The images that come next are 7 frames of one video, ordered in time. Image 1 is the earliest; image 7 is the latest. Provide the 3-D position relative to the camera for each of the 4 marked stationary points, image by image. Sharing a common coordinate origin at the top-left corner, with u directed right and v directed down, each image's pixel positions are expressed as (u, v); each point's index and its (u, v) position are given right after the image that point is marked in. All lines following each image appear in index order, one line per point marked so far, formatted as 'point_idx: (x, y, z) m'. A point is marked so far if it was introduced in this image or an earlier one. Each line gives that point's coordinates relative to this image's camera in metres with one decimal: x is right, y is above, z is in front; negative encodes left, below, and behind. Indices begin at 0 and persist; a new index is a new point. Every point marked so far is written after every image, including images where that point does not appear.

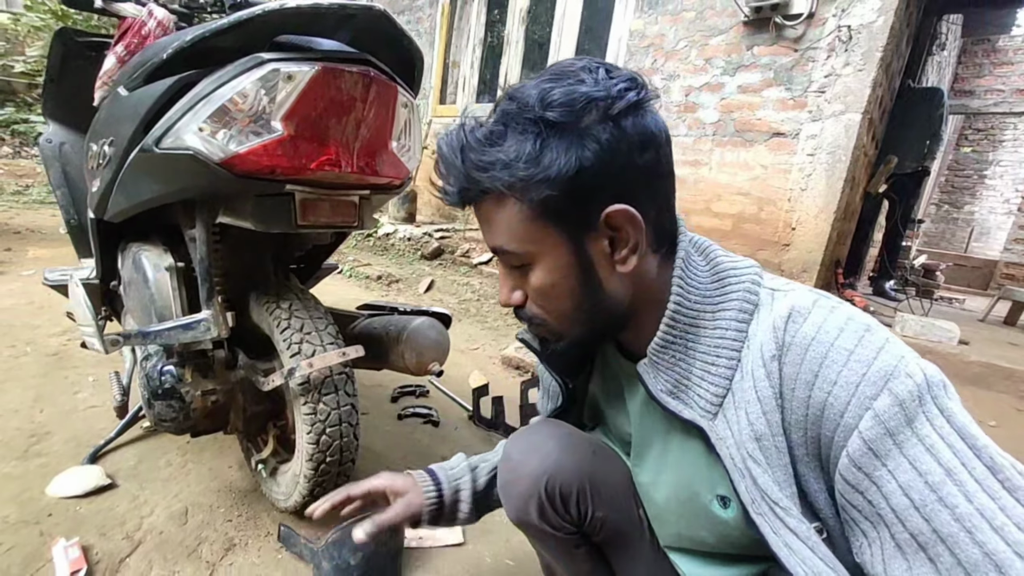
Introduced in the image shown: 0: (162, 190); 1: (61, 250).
0: (-0.8, +0.2, +1.4) m
1: (-2.6, +0.2, +3.5) m
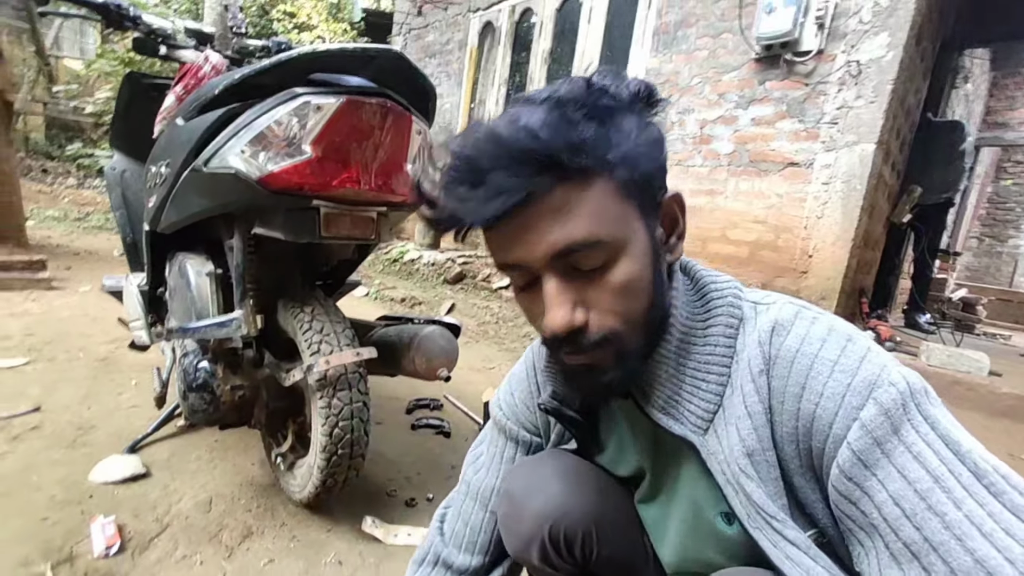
0: (-0.8, +0.2, +1.6) m
1: (-2.5, +0.1, +3.8) m
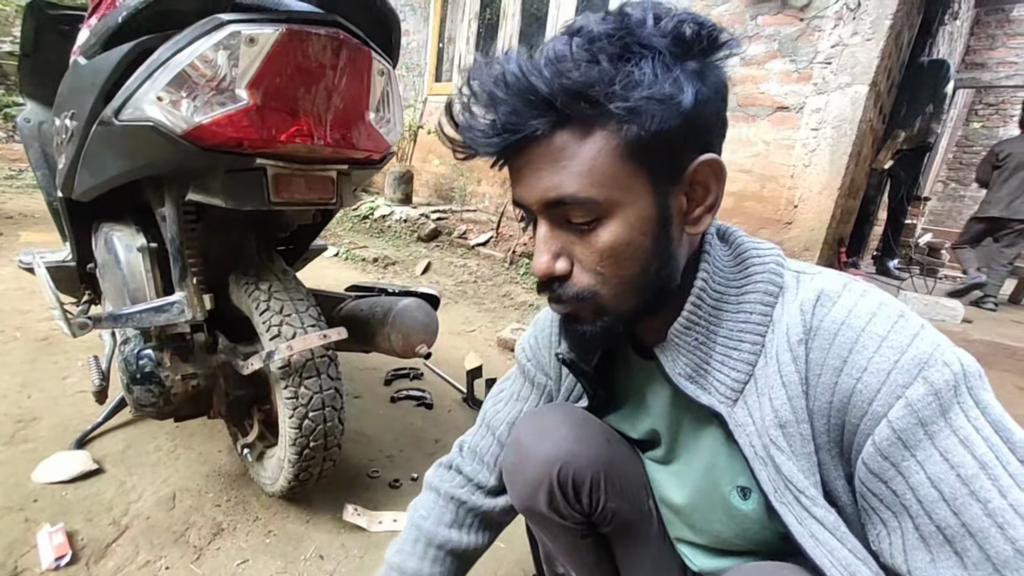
0: (-0.8, +0.3, +1.4) m
1: (-2.6, +0.3, +3.5) m
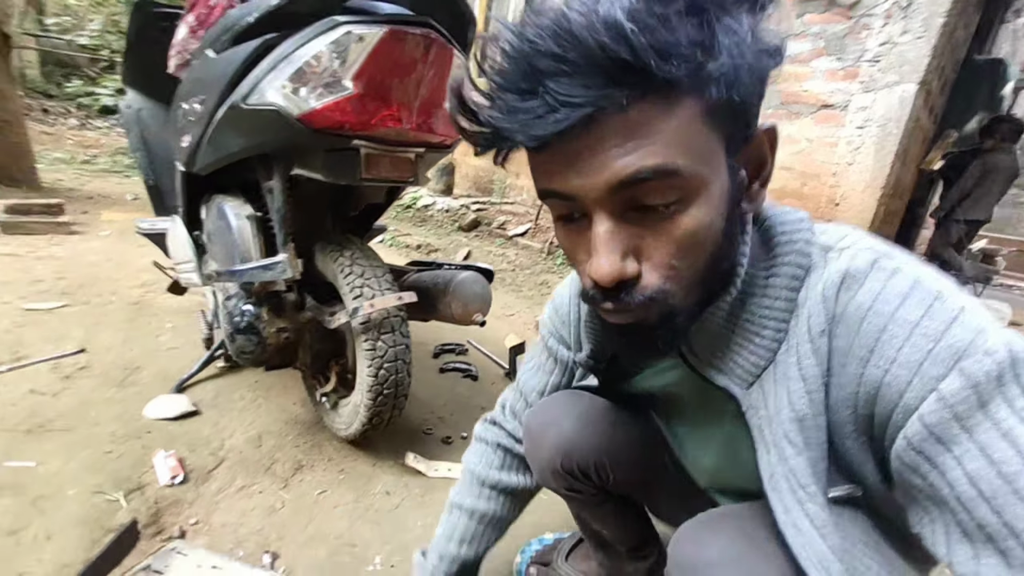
0: (-0.7, +0.4, +1.6) m
1: (-2.4, +0.5, +3.8) m
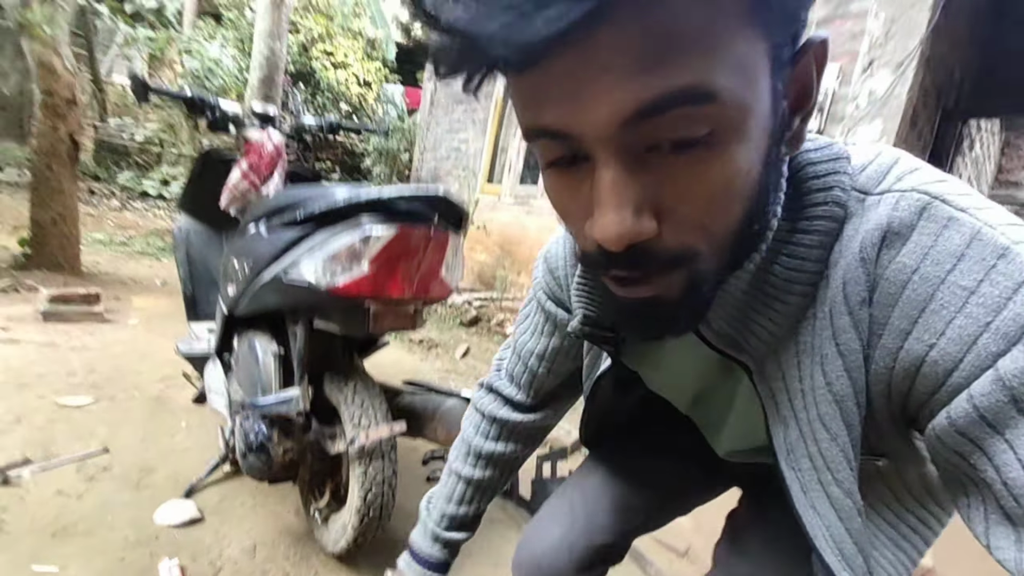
0: (-0.7, 0.0, +1.9) m
1: (-2.4, -0.1, +4.1) m
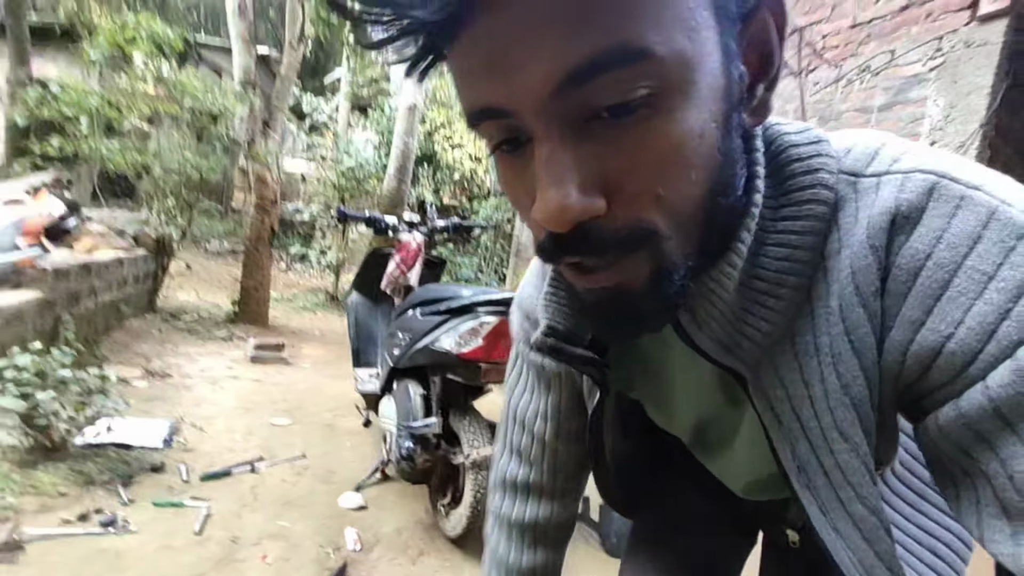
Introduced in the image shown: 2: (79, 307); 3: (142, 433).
0: (-0.4, -0.4, +3.0) m
1: (-1.7, -0.5, +5.4) m
2: (-2.6, -0.1, +3.7) m
3: (-1.9, -0.7, +3.1) m
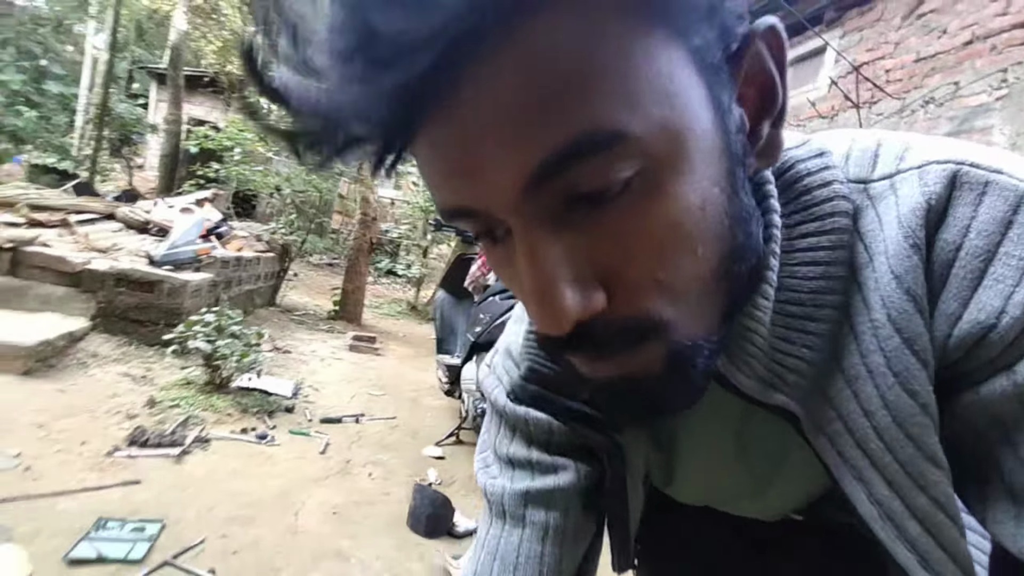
0: (-0.1, -0.3, +3.7) m
1: (-1.1, -0.6, +6.3) m
2: (-2.2, 0.0, +4.7) m
3: (-1.6, -0.6, +4.0) m
